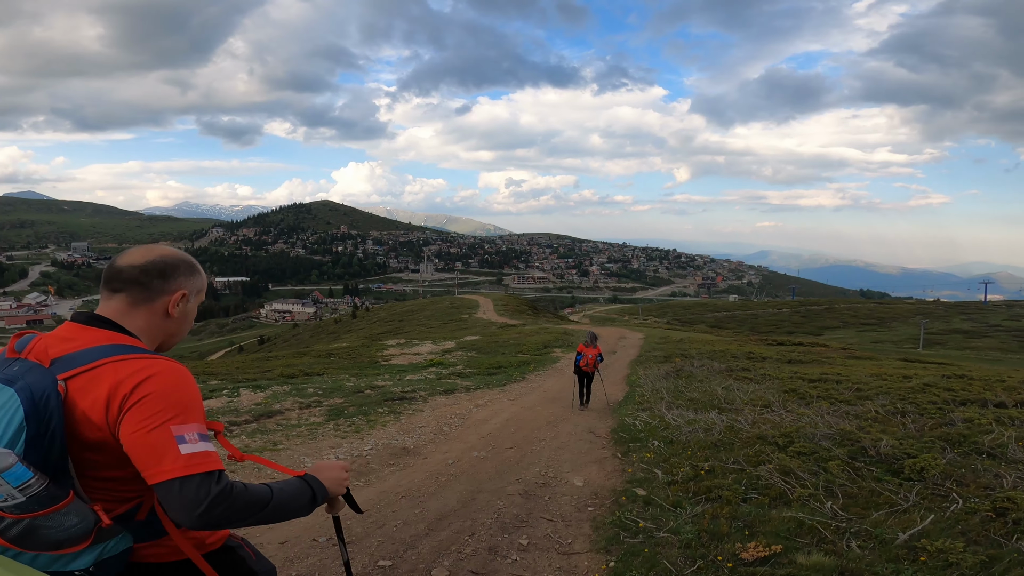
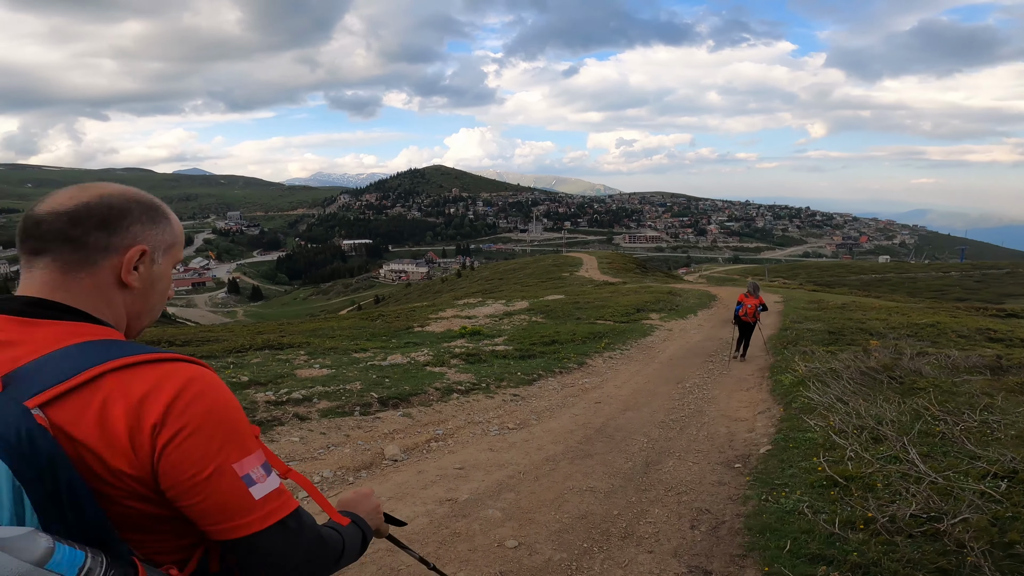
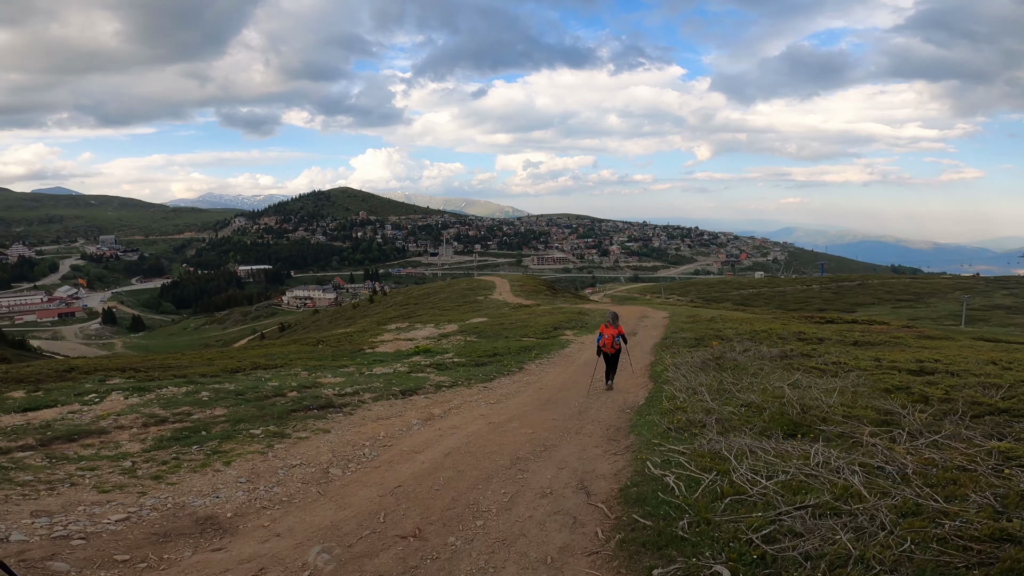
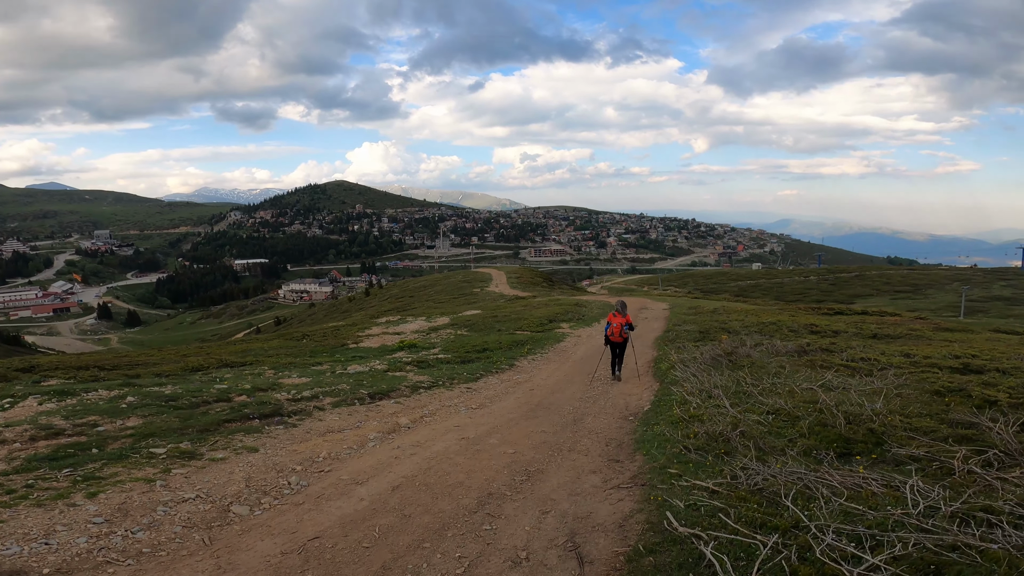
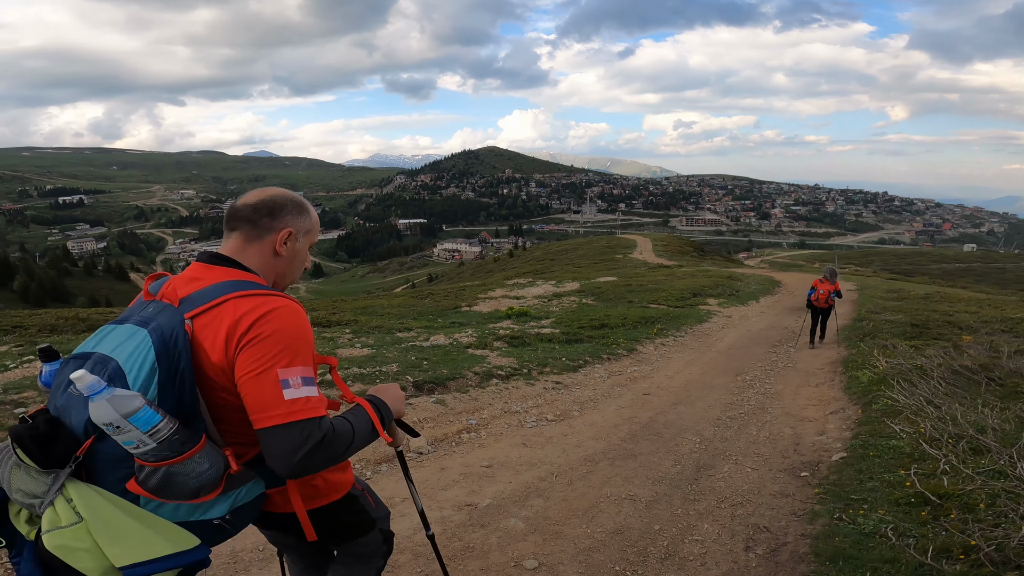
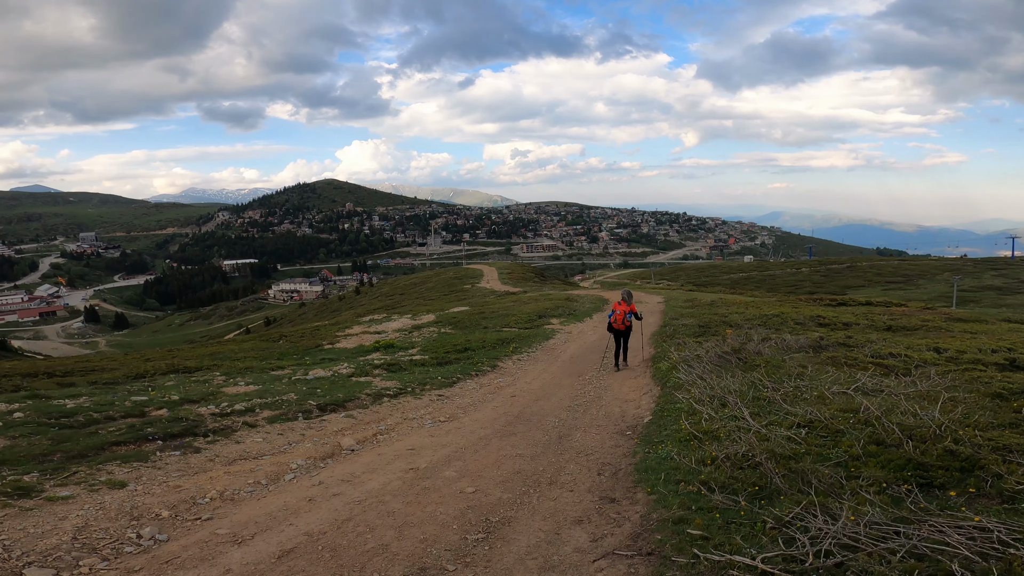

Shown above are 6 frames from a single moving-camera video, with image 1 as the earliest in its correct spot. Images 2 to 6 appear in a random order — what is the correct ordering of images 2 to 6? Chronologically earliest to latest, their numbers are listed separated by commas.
3, 4, 6, 2, 5
